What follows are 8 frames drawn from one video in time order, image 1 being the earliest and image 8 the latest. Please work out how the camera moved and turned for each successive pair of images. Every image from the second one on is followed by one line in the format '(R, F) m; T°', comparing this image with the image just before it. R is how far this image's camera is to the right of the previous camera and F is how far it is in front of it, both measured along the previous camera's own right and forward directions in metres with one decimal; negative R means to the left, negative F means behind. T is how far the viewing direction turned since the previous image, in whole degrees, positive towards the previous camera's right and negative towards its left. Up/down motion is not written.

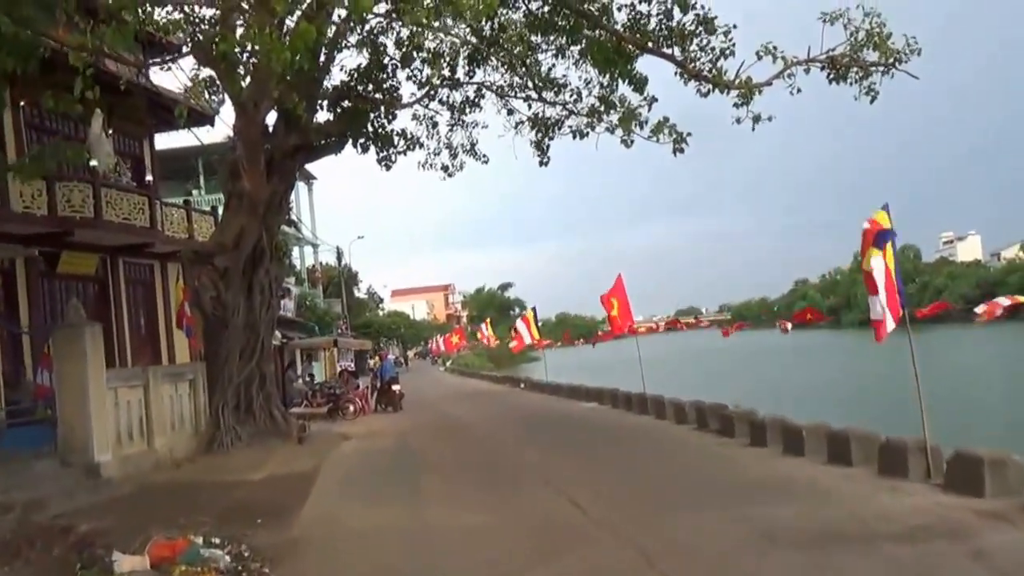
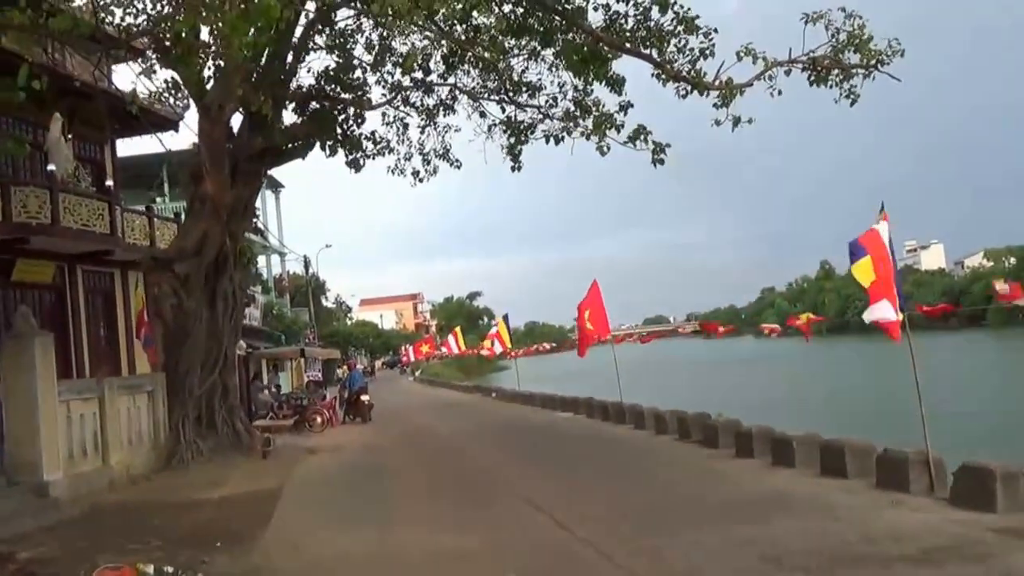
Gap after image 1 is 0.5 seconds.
(-0.1, +0.5) m; +2°
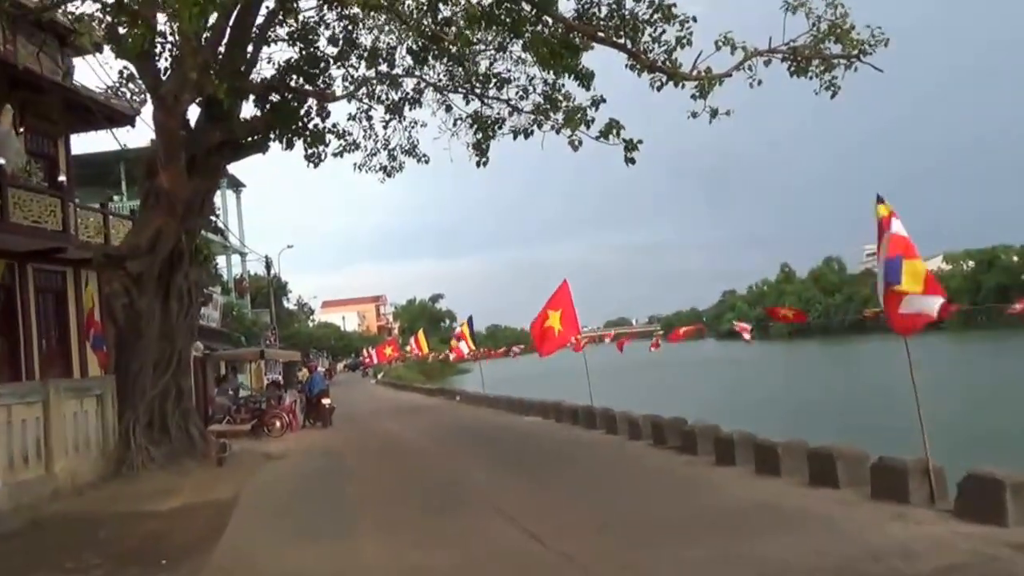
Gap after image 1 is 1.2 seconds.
(-0.1, +0.5) m; +2°
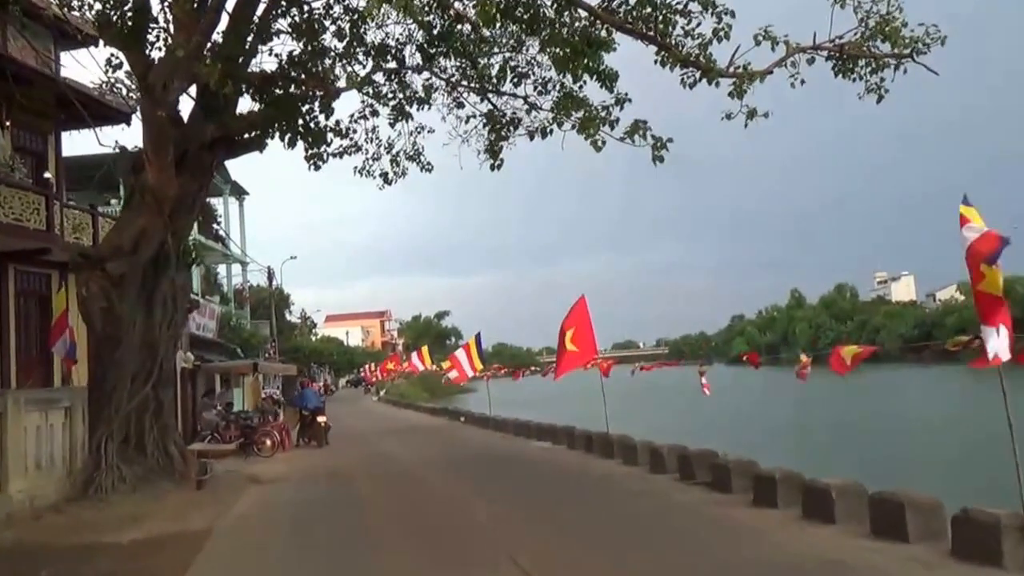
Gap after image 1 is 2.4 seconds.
(-0.1, +1.2) m; 0°
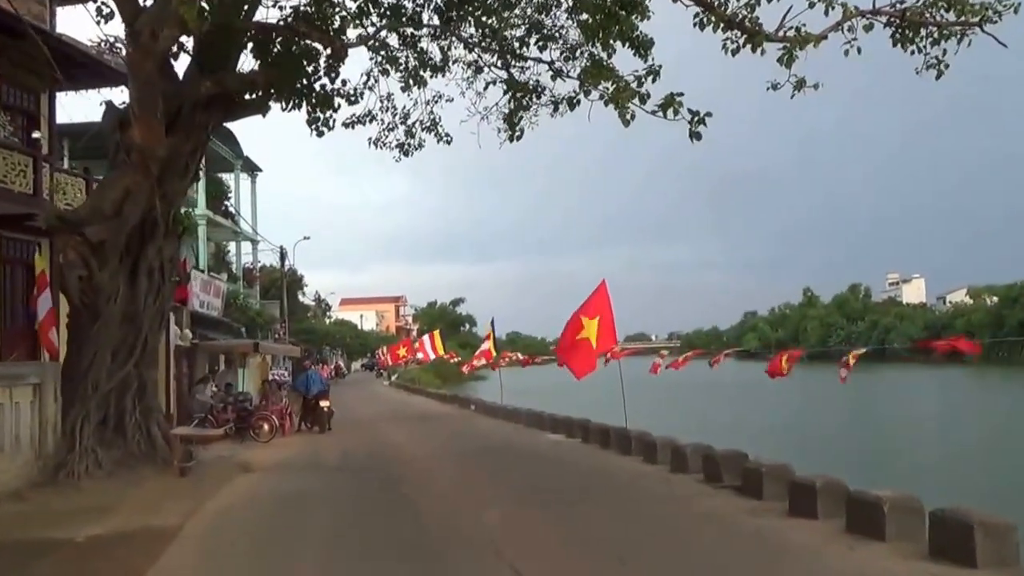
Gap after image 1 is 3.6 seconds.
(0.0, +1.1) m; -1°
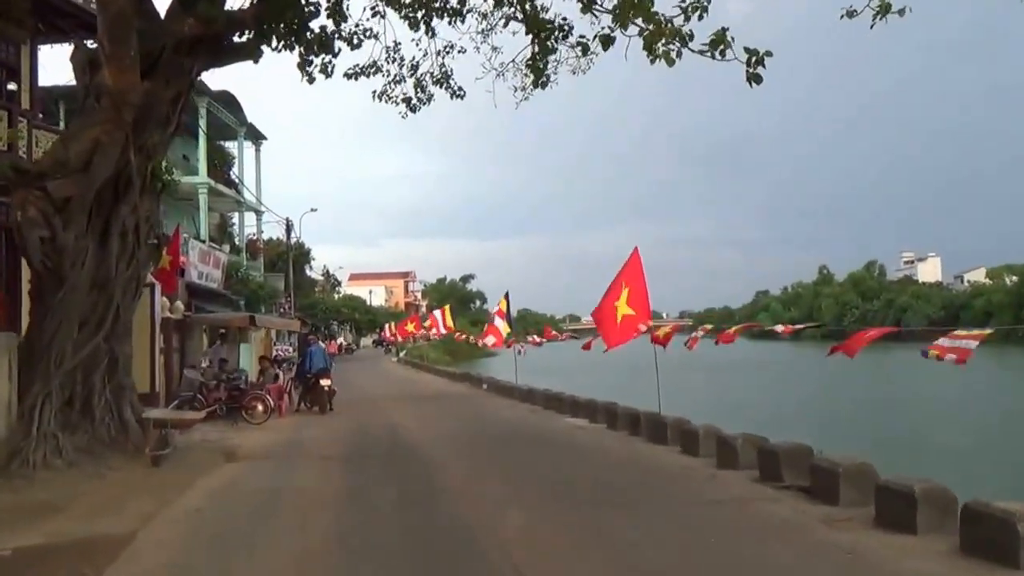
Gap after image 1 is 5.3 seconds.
(-0.1, +1.5) m; -1°
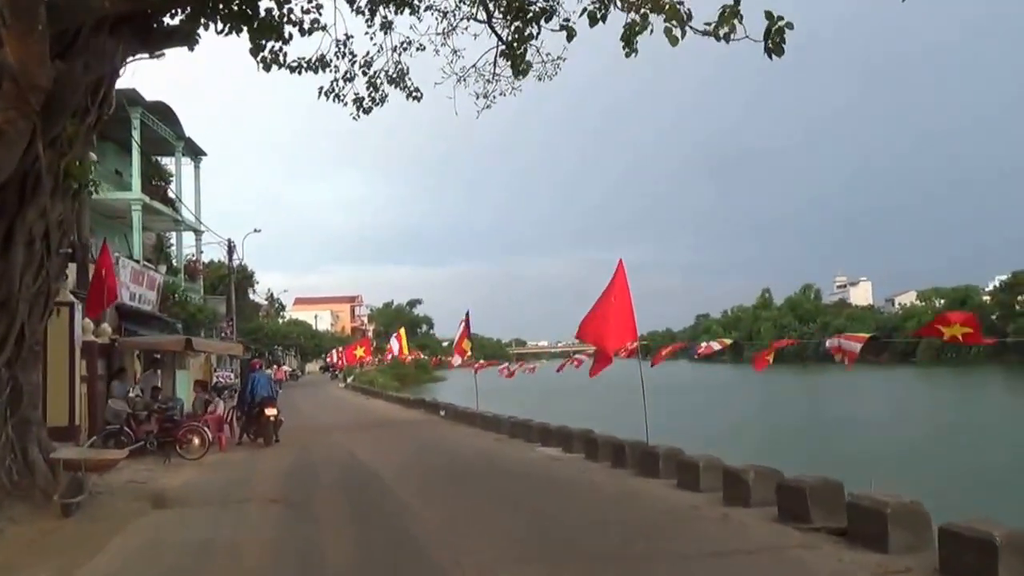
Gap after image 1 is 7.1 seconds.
(-0.3, +1.4) m; +3°
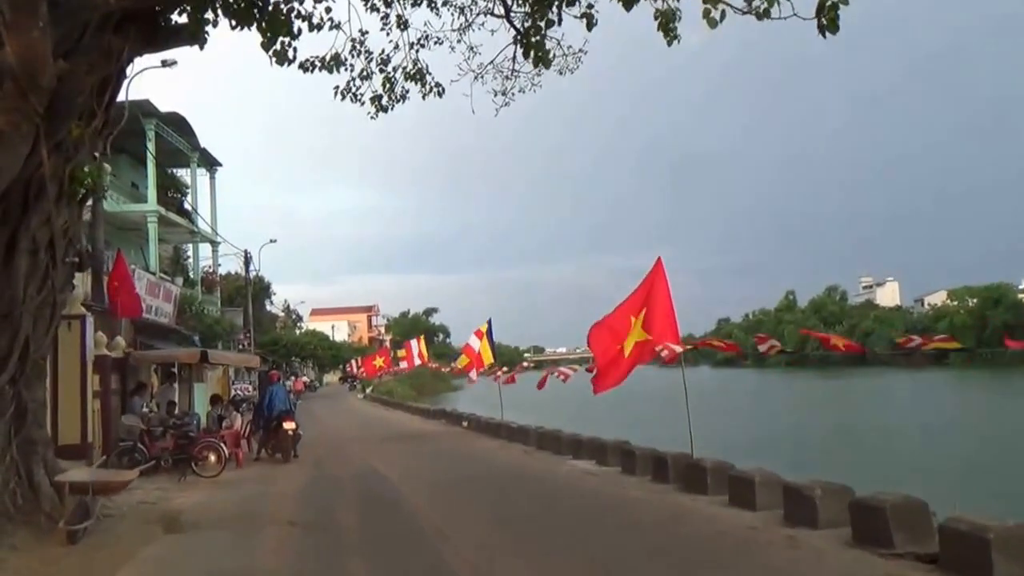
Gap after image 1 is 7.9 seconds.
(-0.2, +0.6) m; -1°
